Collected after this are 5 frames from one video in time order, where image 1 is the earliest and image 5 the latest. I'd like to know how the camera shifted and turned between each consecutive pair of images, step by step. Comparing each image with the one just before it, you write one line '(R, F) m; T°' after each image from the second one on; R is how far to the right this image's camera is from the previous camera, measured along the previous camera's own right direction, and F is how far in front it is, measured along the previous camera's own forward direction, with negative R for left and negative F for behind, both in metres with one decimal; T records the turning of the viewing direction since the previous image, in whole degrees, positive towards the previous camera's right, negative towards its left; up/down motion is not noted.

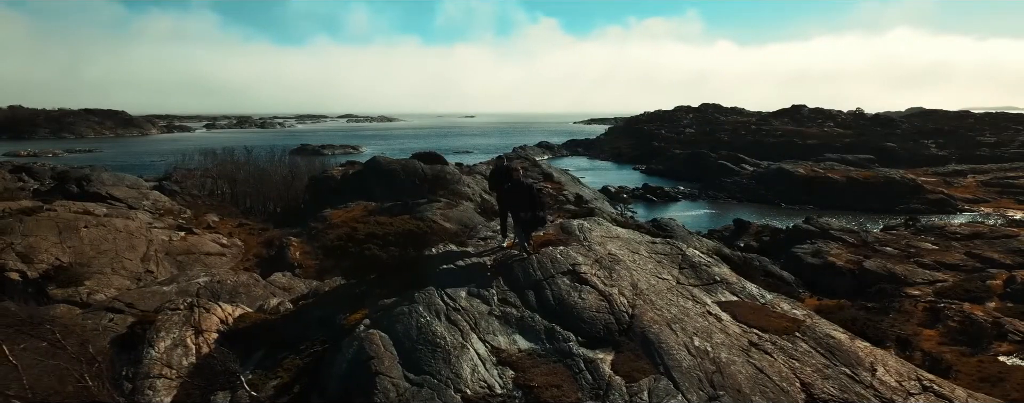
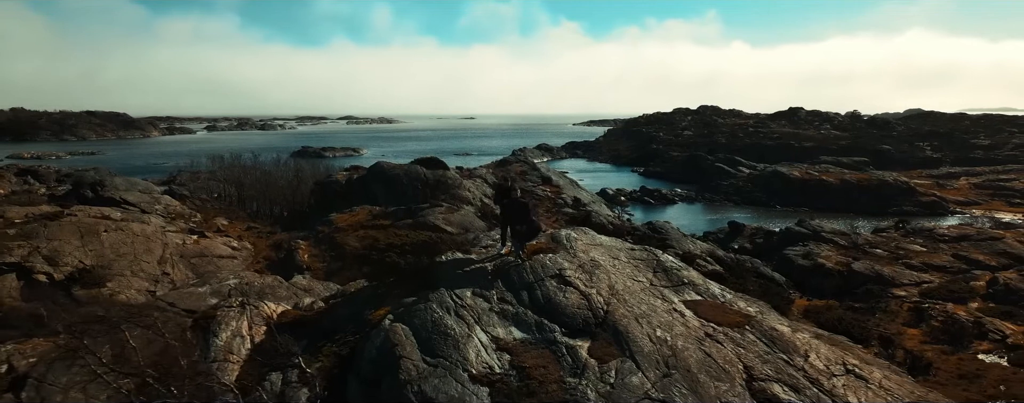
(0.0, -1.1) m; 0°
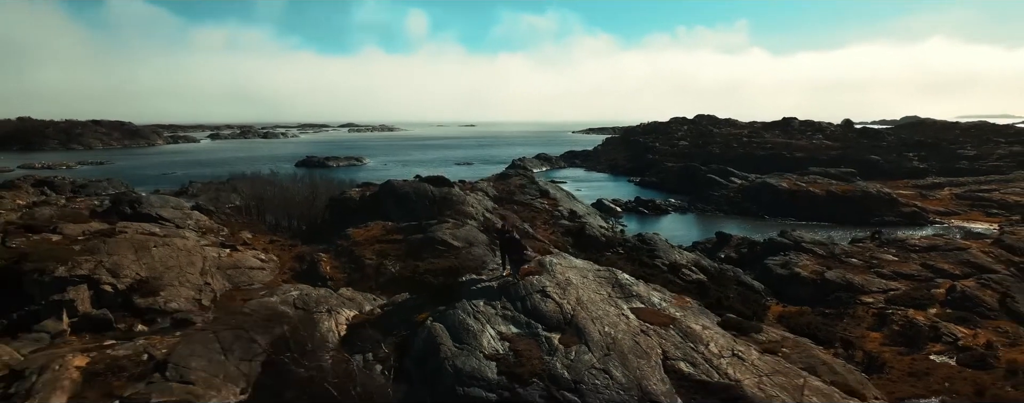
(0.0, -3.2) m; 0°
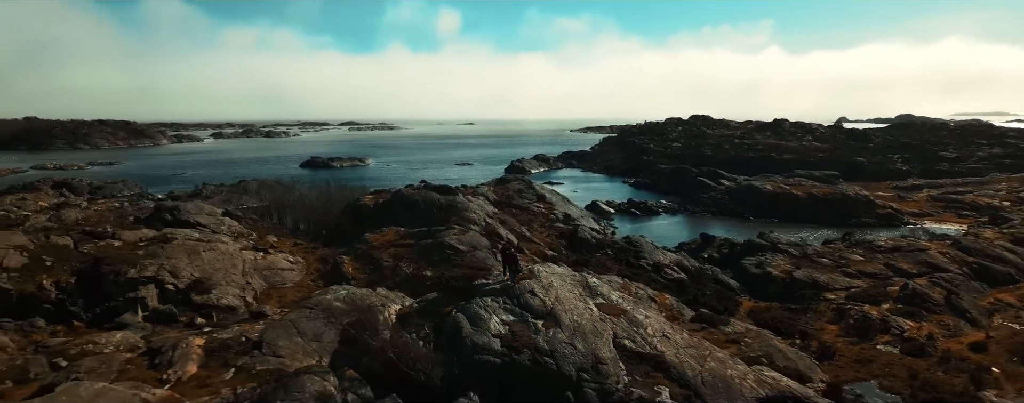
(0.0, -4.2) m; 0°
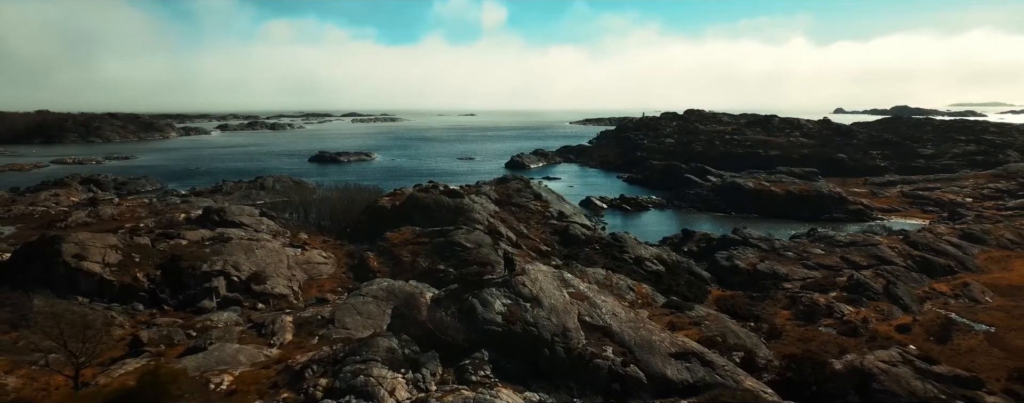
(+0.1, -6.2) m; 0°
